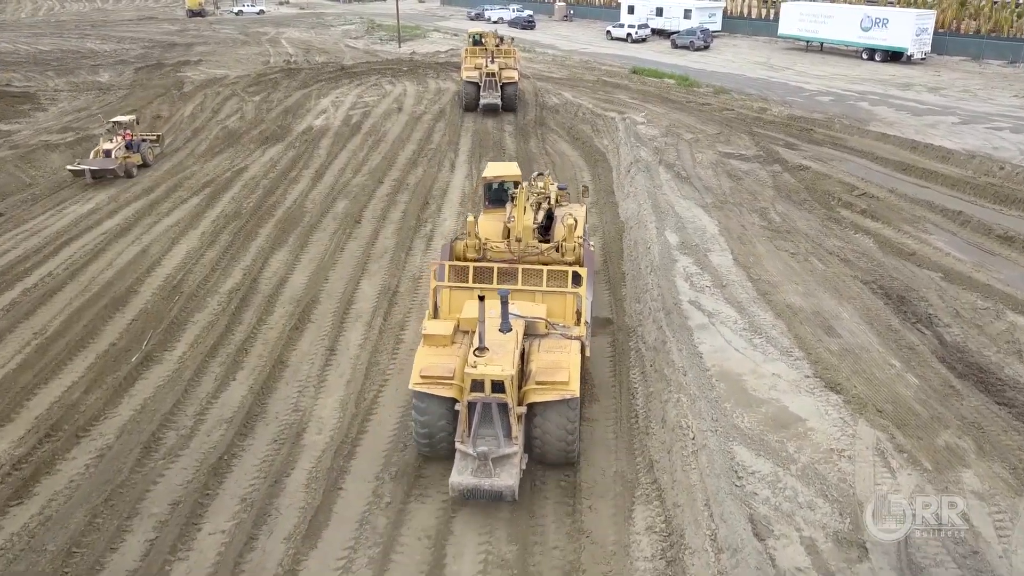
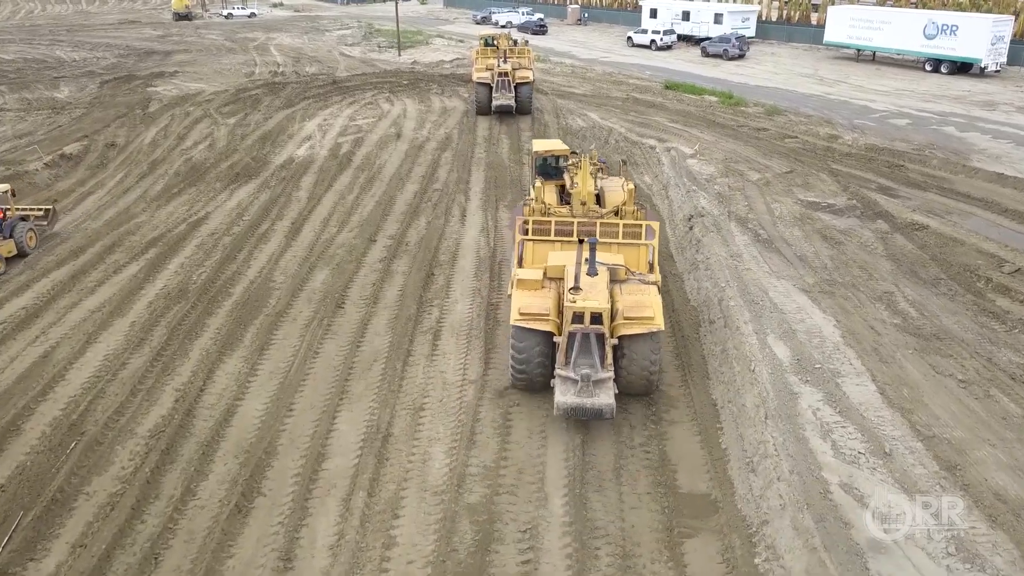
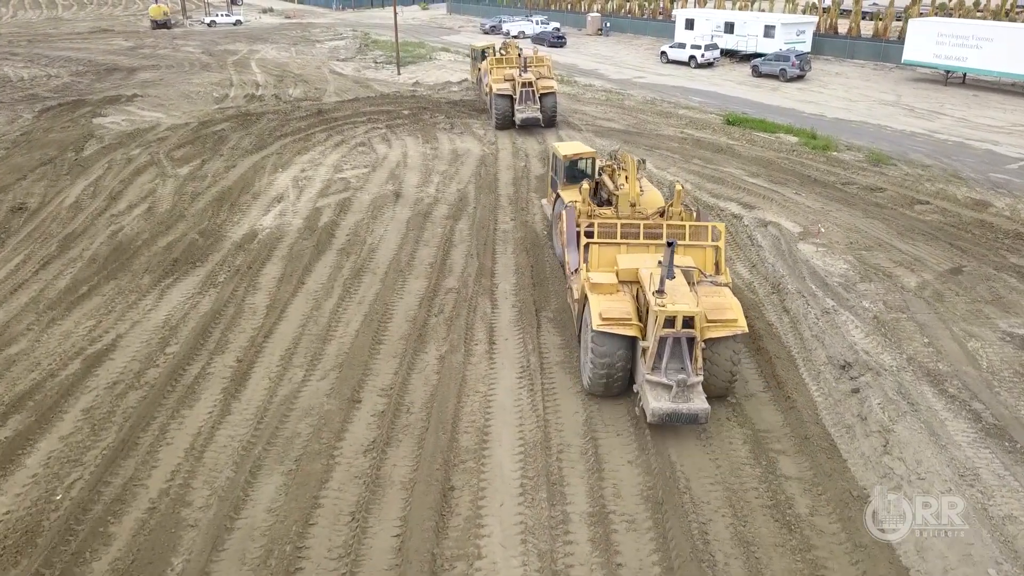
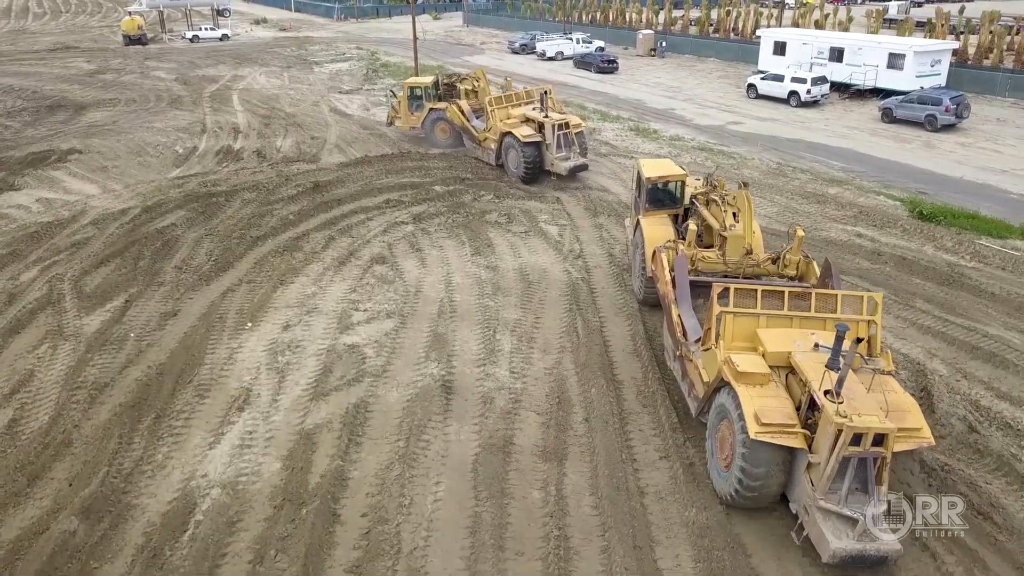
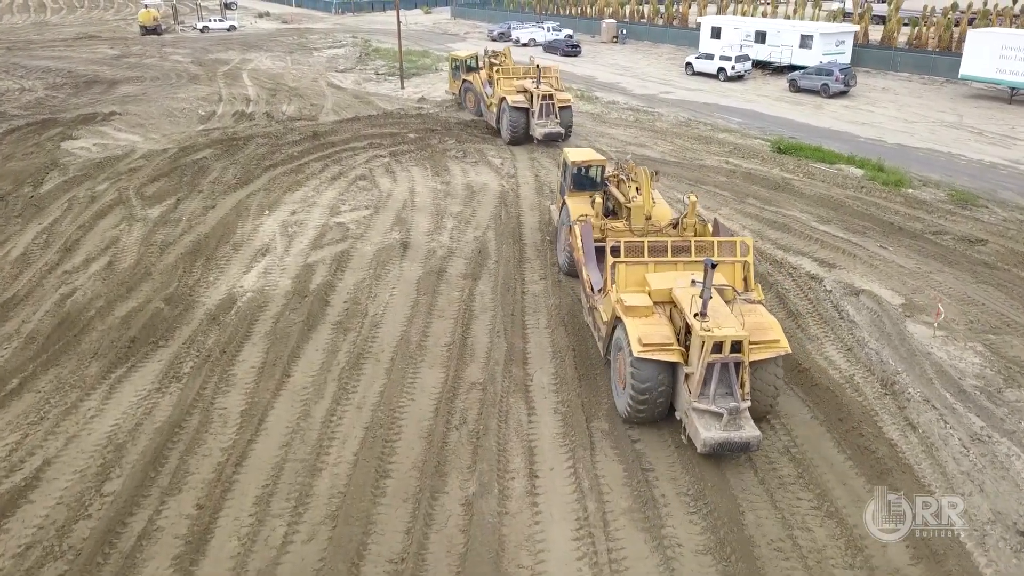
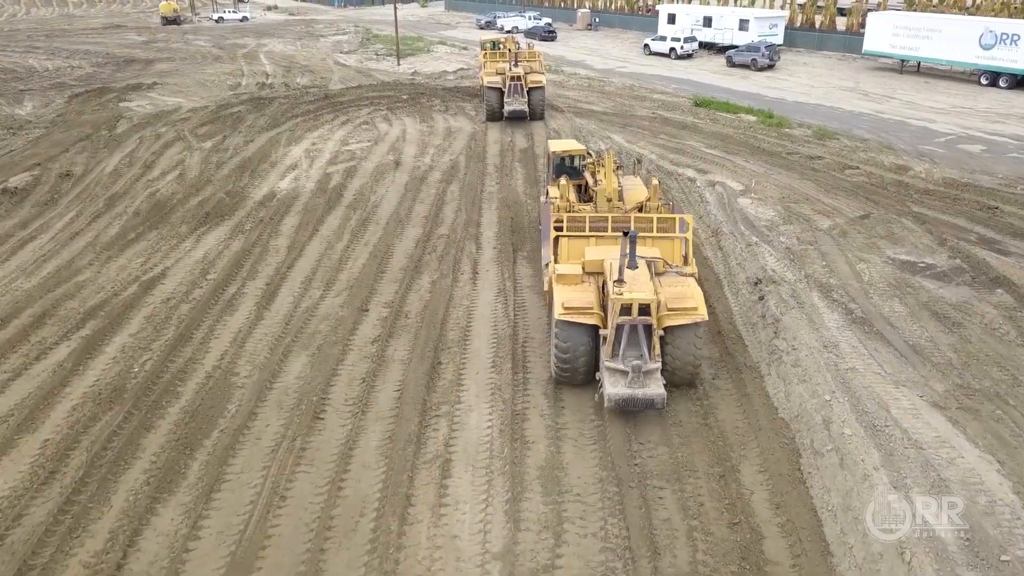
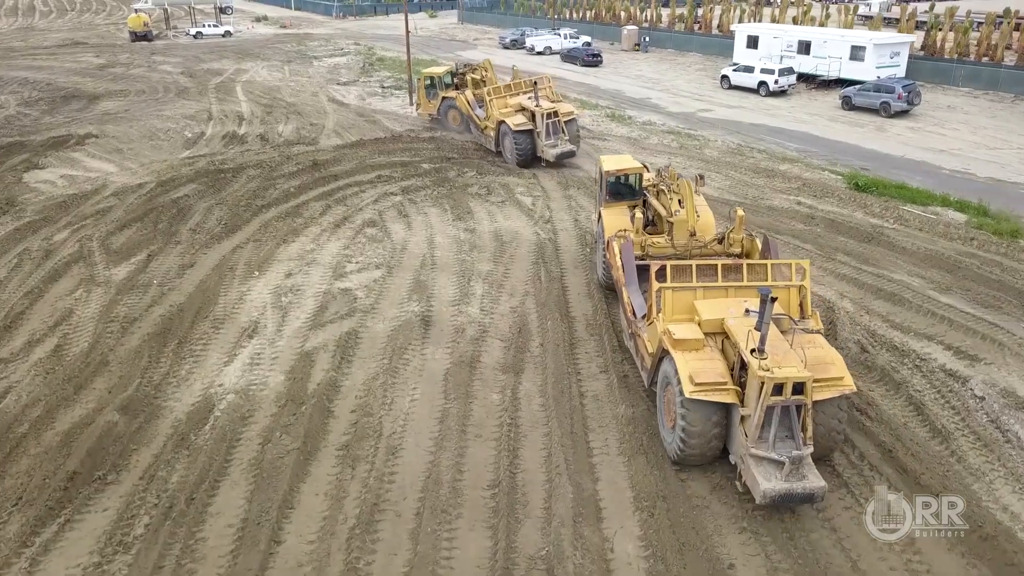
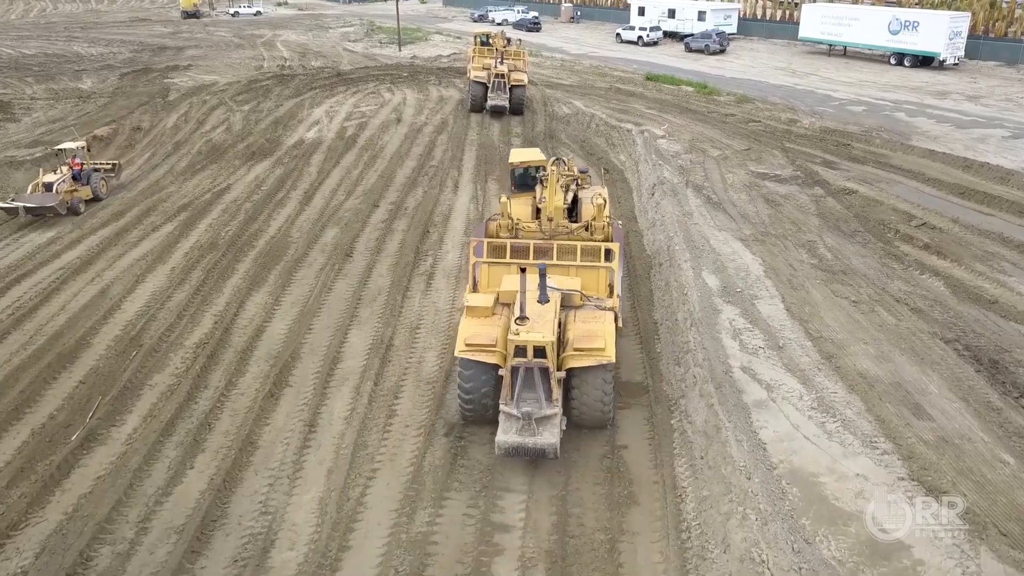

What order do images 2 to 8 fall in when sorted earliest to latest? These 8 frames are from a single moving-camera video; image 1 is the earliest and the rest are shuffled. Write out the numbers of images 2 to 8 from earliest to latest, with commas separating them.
8, 2, 6, 3, 5, 7, 4
